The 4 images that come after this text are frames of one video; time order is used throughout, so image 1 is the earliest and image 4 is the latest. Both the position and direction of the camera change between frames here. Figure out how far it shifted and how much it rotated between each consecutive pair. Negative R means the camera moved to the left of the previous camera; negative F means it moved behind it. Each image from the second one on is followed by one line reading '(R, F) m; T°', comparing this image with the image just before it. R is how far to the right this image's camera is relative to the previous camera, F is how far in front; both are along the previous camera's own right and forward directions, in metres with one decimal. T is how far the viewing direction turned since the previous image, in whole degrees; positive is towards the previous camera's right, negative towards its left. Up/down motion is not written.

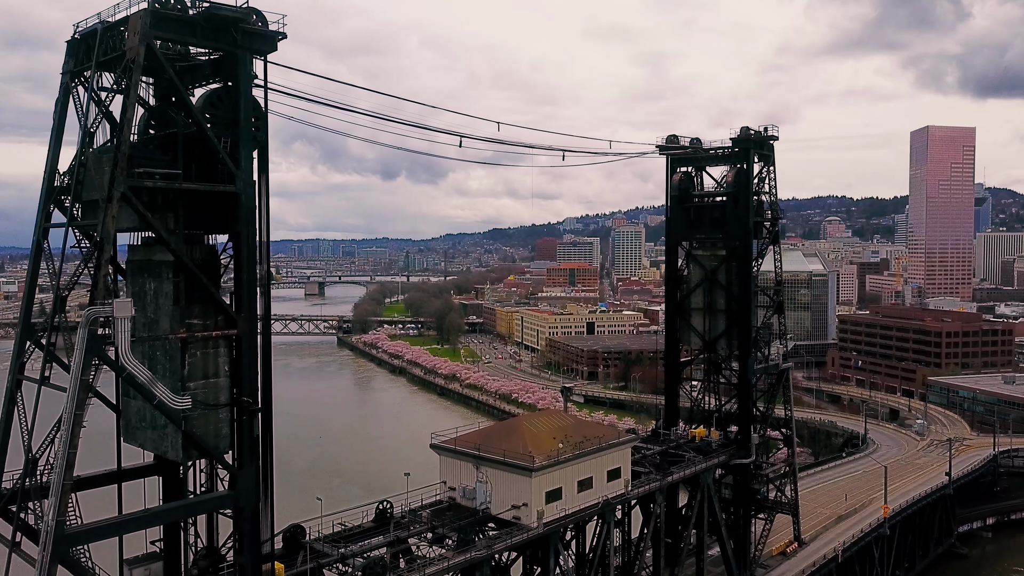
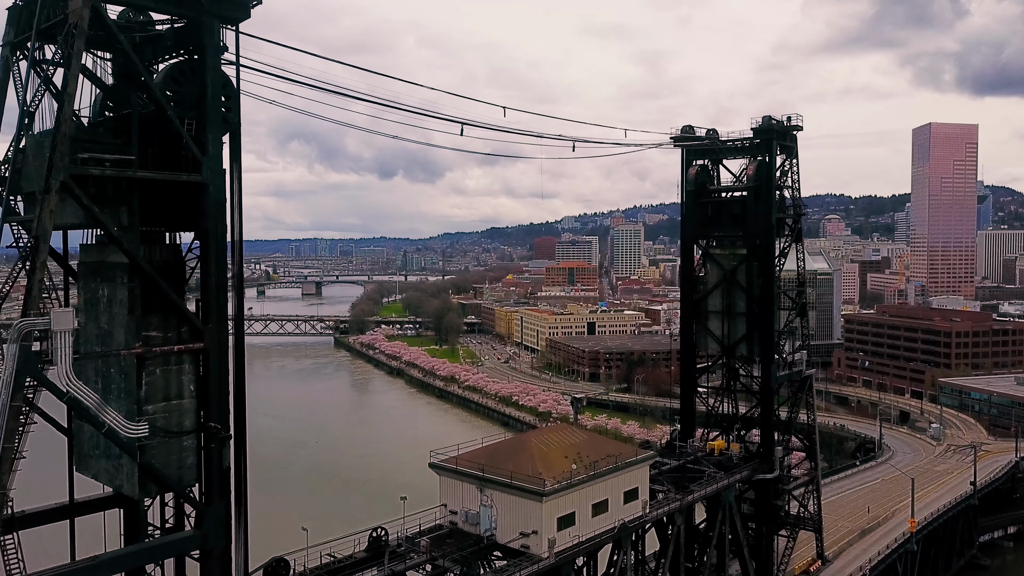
(-0.1, +0.5) m; 0°
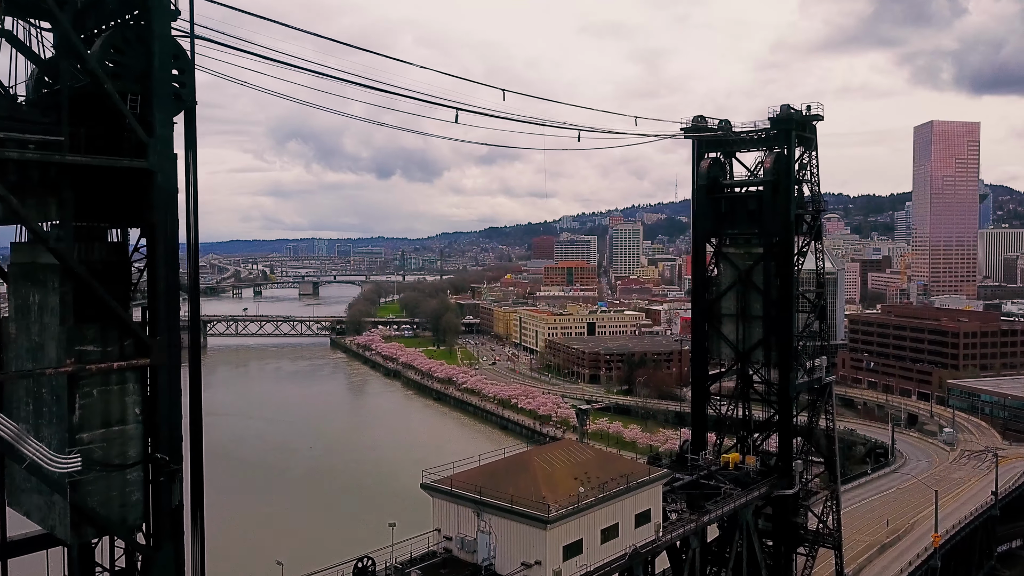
(0.0, +0.5) m; 0°
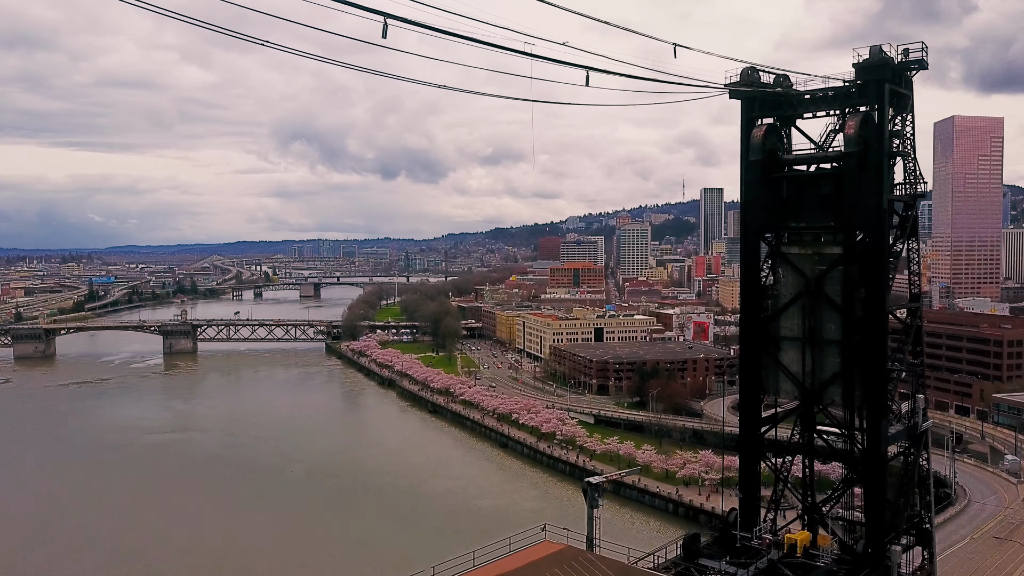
(+0.1, +1.7) m; 0°
